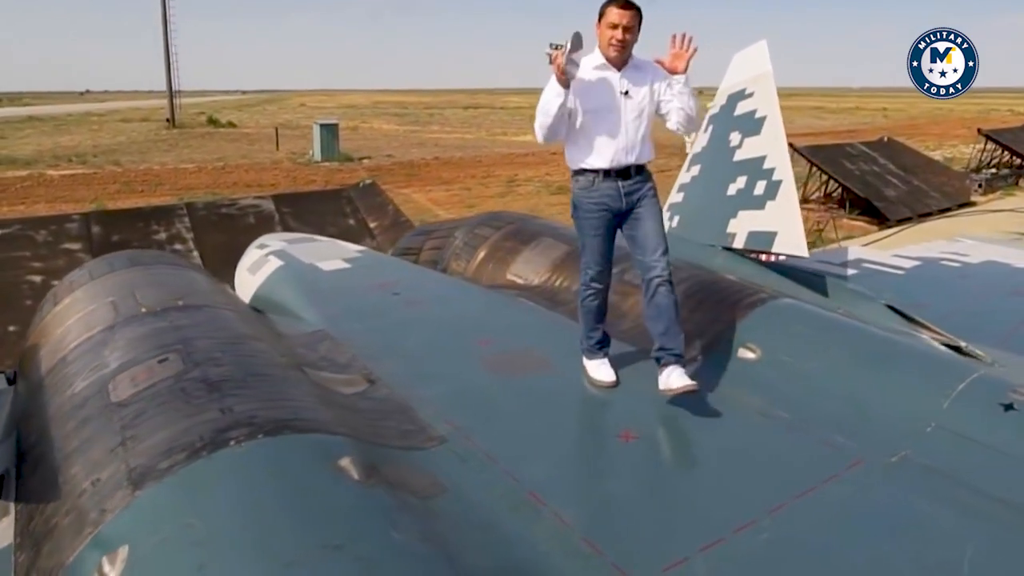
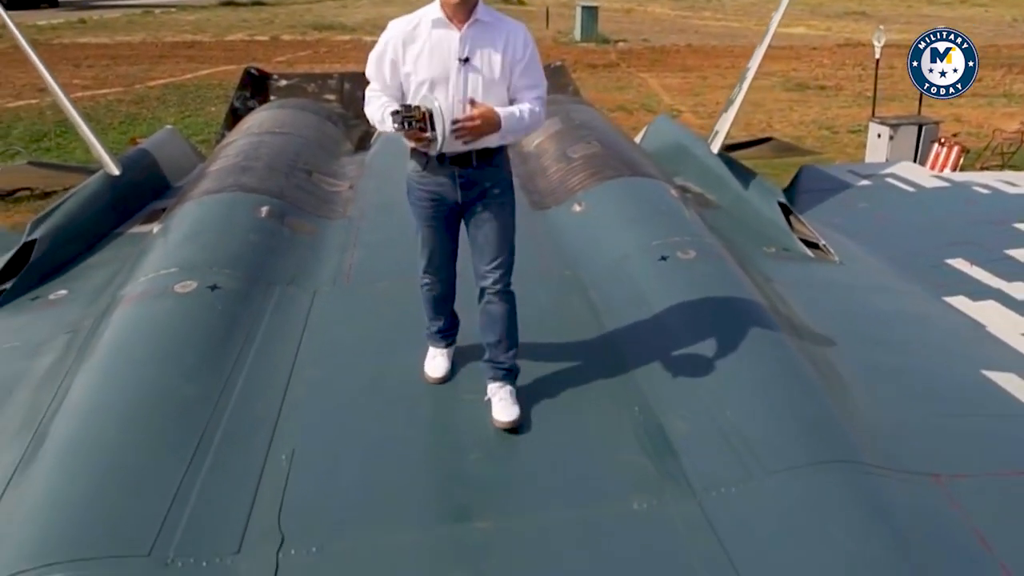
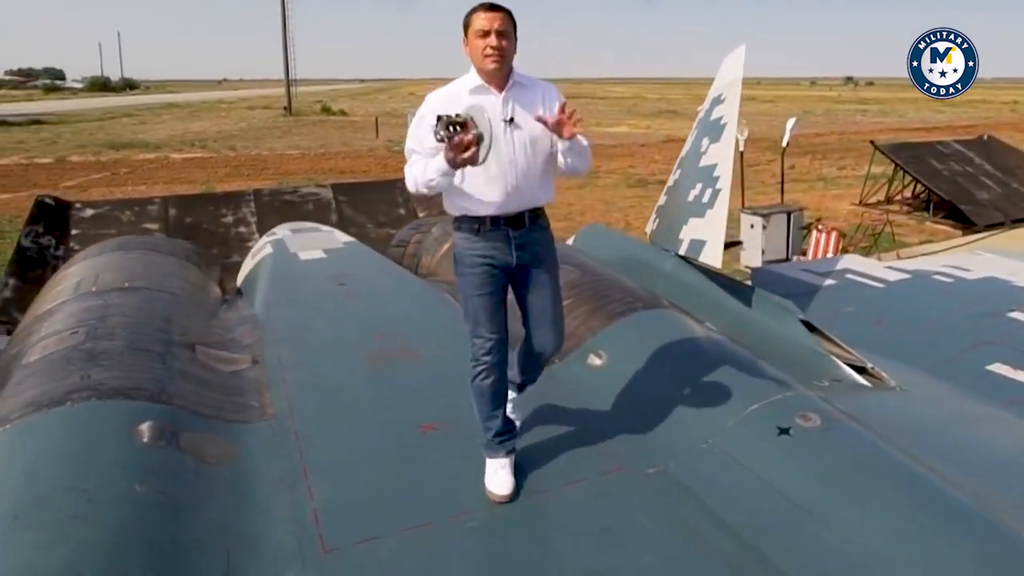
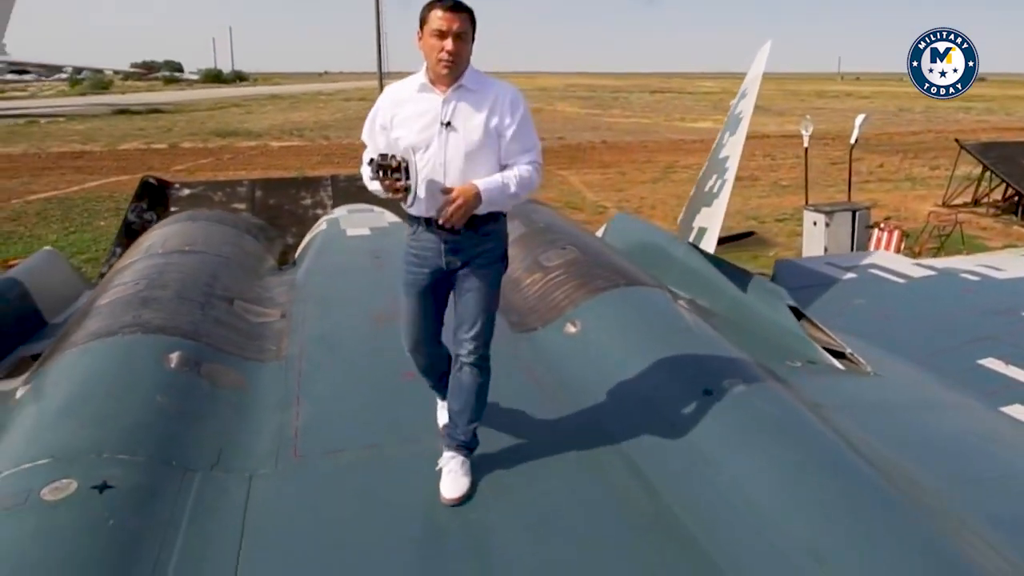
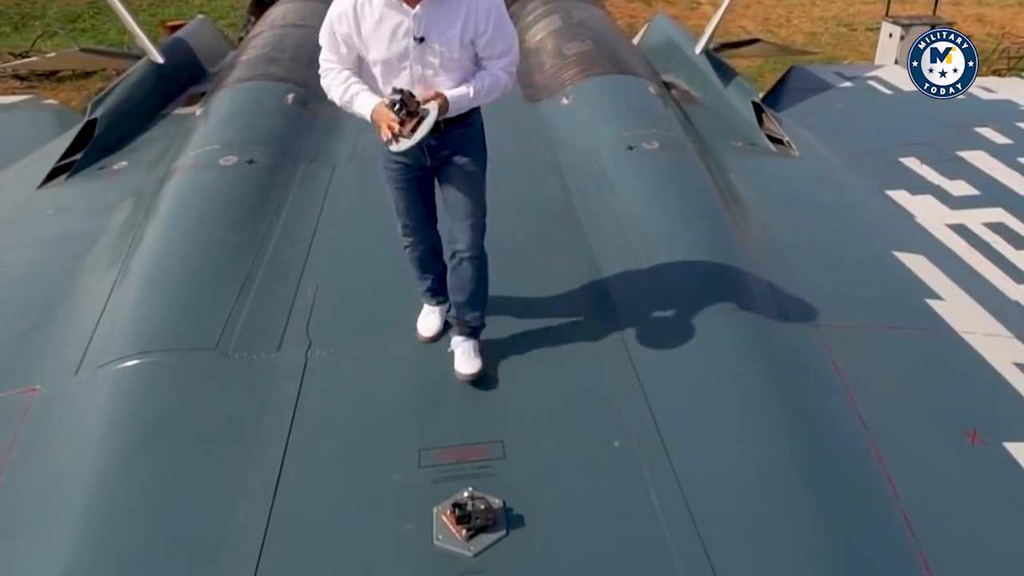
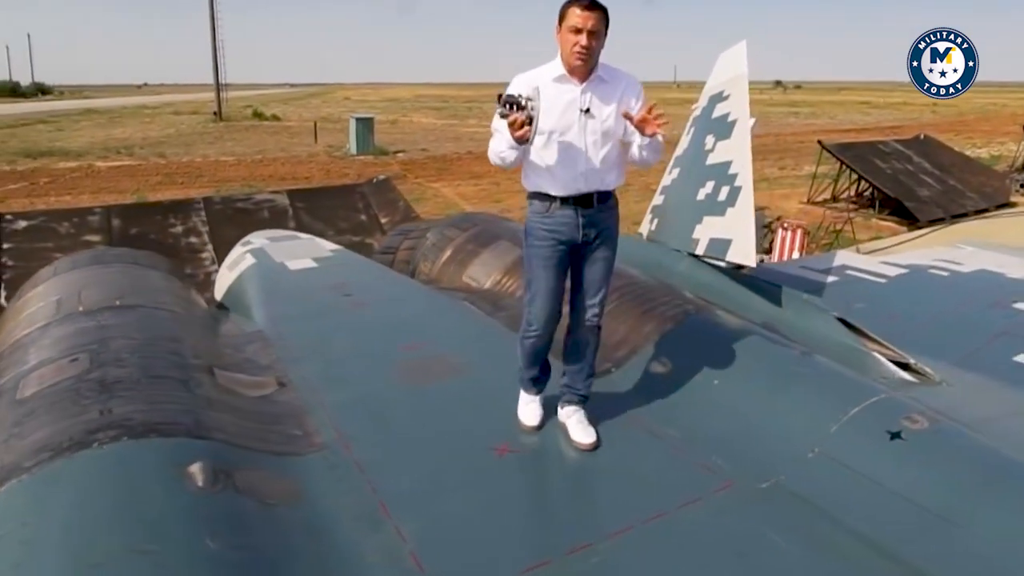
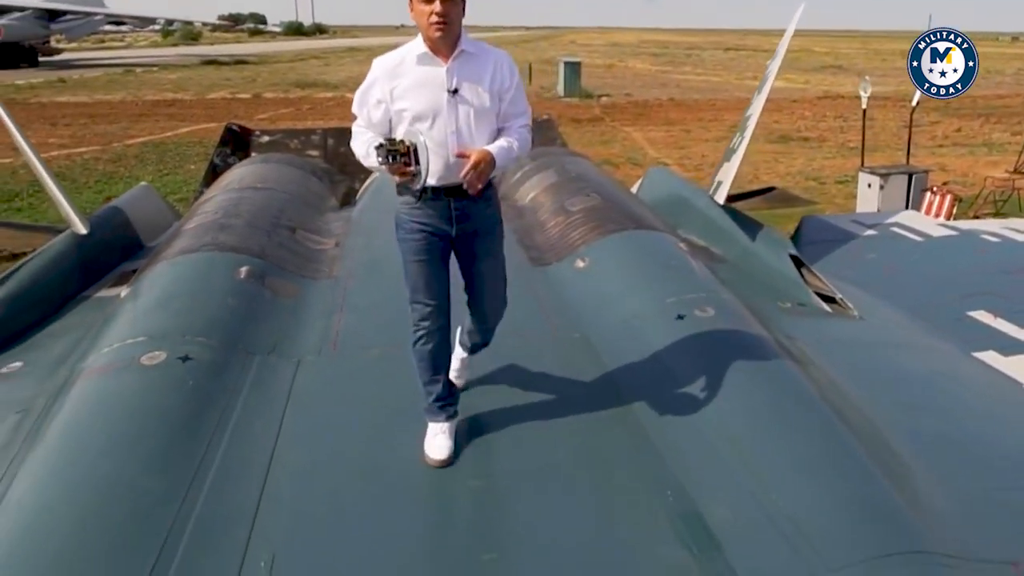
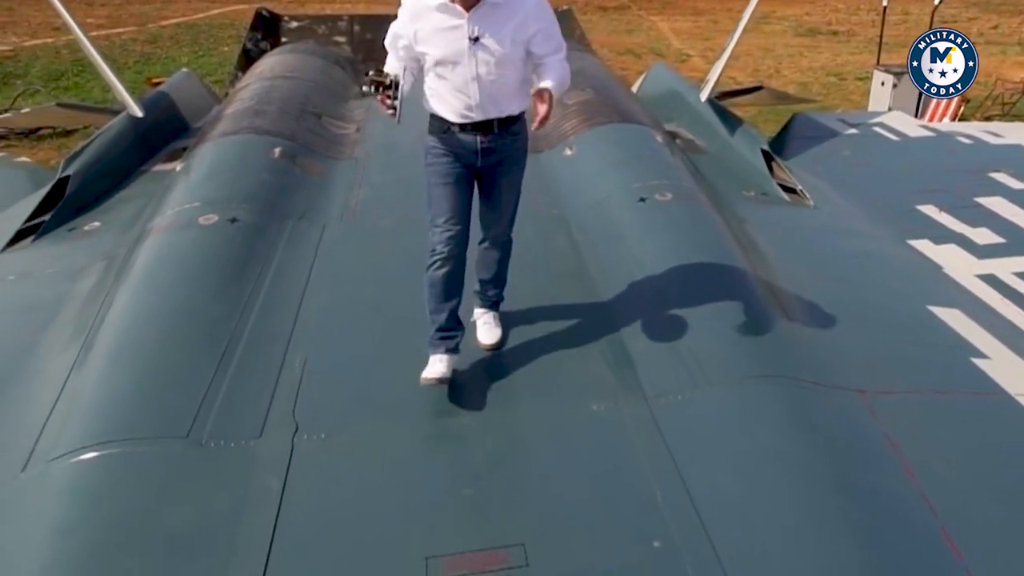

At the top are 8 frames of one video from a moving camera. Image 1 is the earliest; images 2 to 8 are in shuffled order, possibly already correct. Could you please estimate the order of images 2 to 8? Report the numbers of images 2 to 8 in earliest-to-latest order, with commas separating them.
6, 3, 4, 7, 2, 8, 5
